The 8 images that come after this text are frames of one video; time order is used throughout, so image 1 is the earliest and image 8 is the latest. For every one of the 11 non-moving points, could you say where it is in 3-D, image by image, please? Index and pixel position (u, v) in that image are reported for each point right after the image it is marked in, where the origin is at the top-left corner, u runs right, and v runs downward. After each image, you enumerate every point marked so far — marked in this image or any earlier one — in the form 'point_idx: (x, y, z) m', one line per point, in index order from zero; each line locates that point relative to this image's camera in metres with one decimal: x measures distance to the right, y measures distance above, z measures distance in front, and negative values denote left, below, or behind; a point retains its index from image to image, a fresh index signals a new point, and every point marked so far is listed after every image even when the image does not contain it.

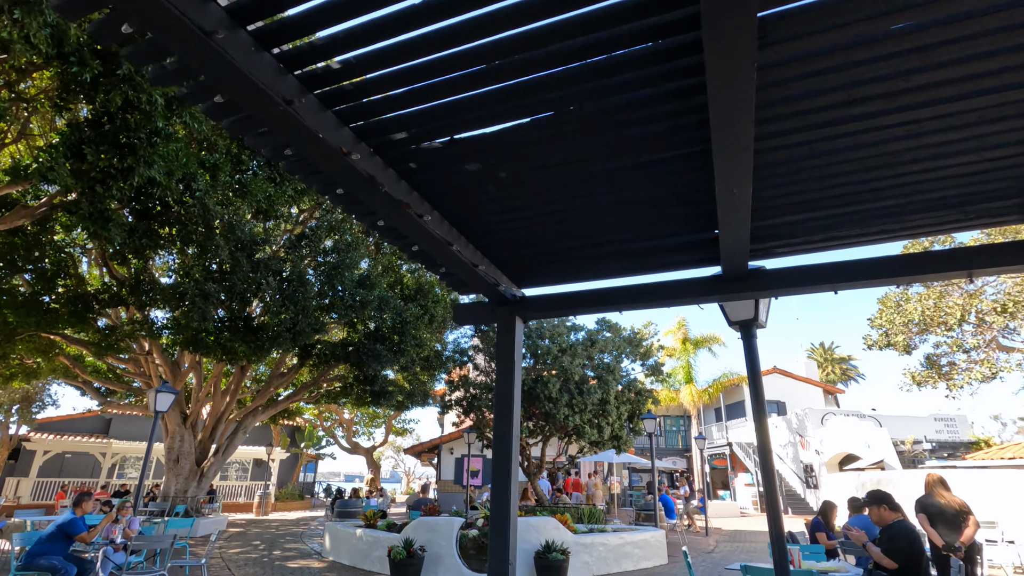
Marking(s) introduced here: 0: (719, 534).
0: (+6.4, -7.5, +16.2) m
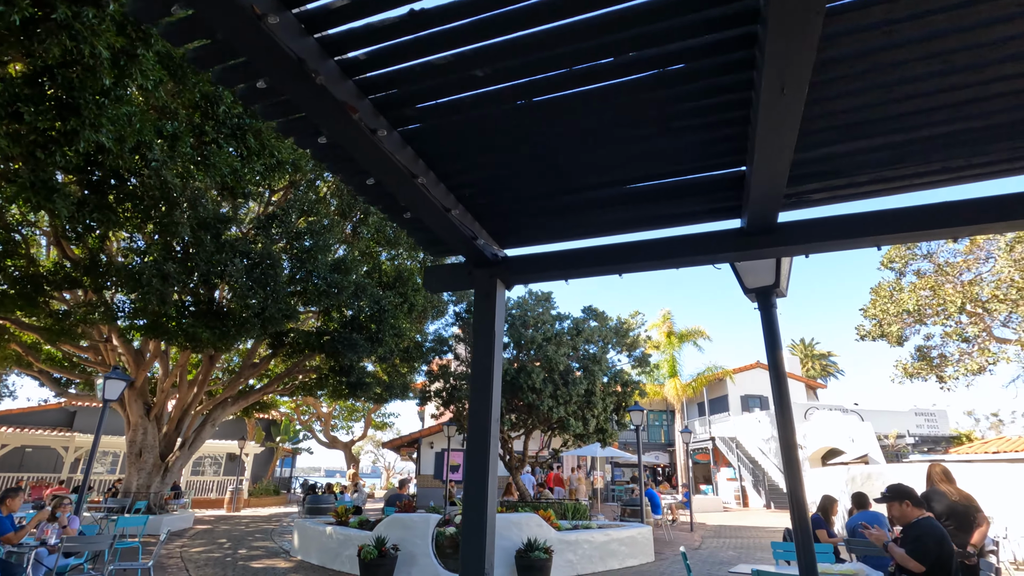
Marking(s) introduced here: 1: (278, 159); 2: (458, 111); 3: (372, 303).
0: (+5.8, -7.2, +15.9) m
1: (-5.0, +2.7, +11.3) m
2: (-0.3, +0.9, +2.6) m
3: (-4.0, -0.4, +15.1) m
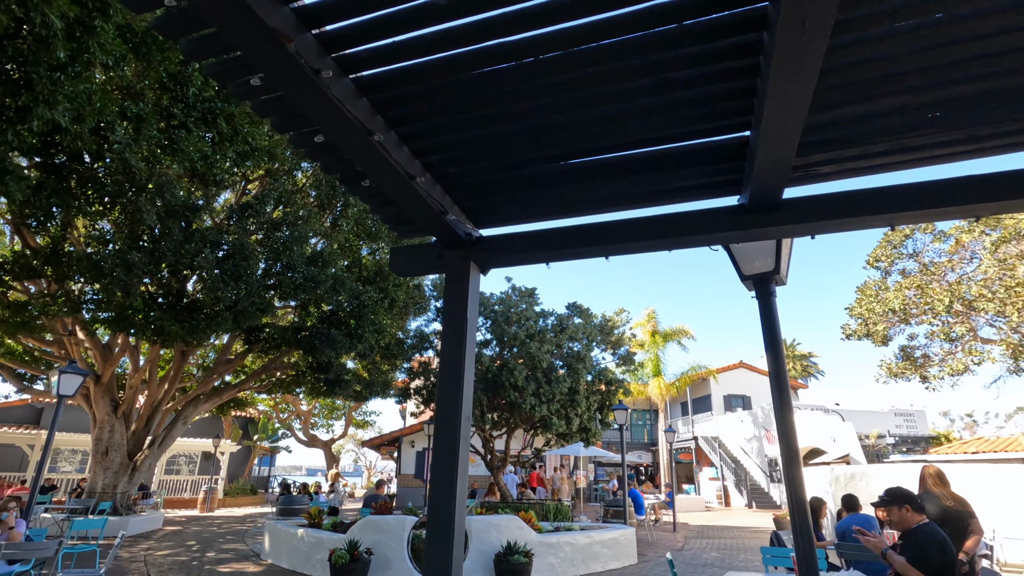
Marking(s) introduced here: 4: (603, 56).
0: (+5.2, -7.2, +15.8) m
1: (-5.3, +2.9, +10.8) m
2: (-0.4, +1.0, +2.3) m
3: (-4.4, -0.3, +14.6) m
4: (+0.4, +1.0, +2.2) m
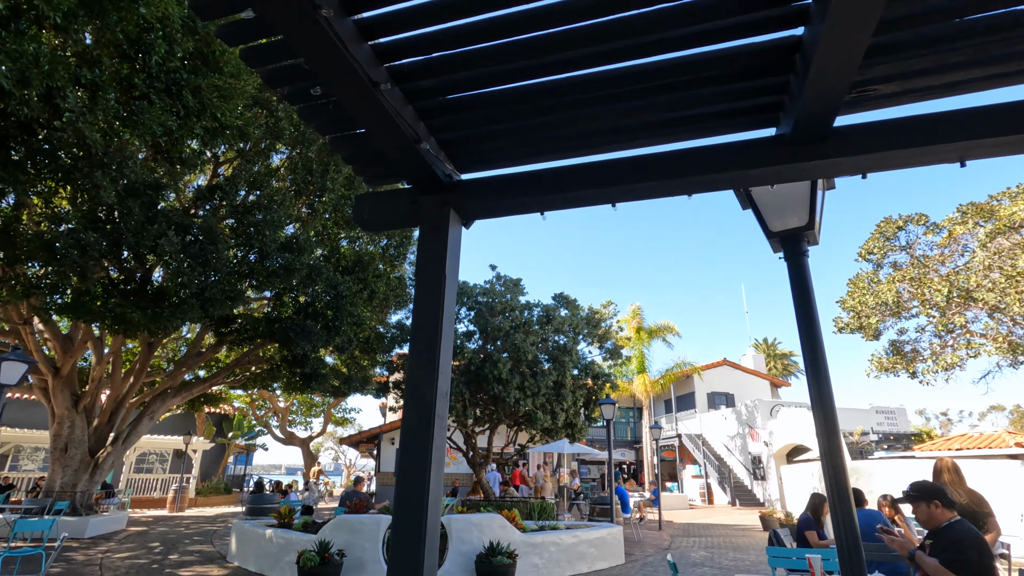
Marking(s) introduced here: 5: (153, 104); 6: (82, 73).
0: (+4.7, -7.0, +15.4) m
1: (-5.6, +3.2, +10.2) m
2: (-0.4, +1.2, +1.8) m
3: (-4.9, 0.0, +14.0) m
4: (+0.4, +1.2, +1.7) m
5: (-6.1, +3.1, +9.0) m
6: (-6.5, +3.3, +8.0) m
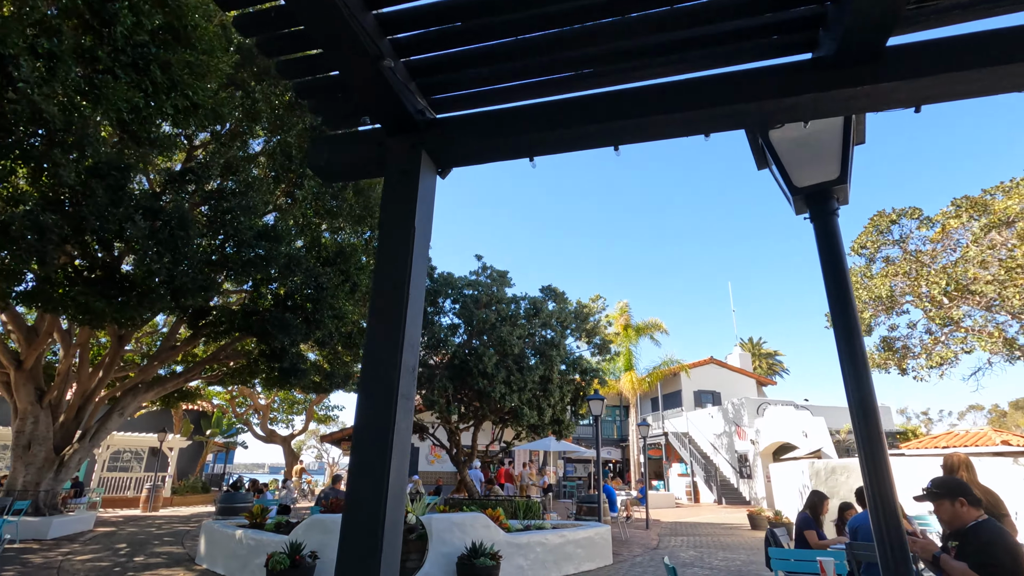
0: (+4.3, -6.9, +15.2) m
1: (-5.8, +3.4, +9.6) m
2: (-0.4, +1.3, +1.4) m
3: (-5.2, +0.2, +13.5) m
4: (+0.3, +1.3, +1.4) m
5: (-6.3, +3.3, +8.5) m
6: (-6.7, +3.5, +7.5) m
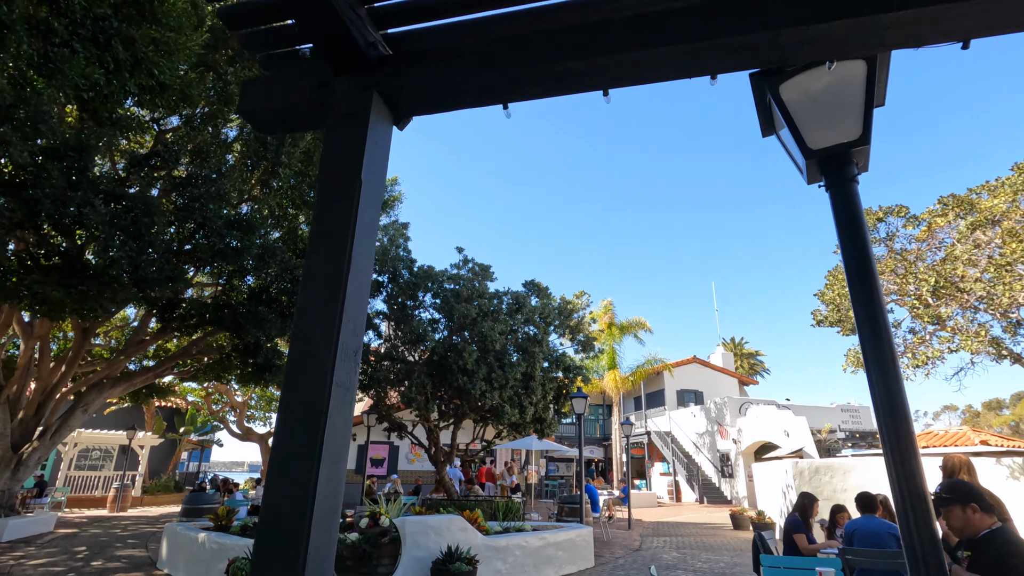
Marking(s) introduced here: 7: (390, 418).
0: (+3.7, -6.8, +15.0) m
1: (-6.1, +3.6, +9.1) m
2: (-0.5, +1.4, +1.1) m
3: (-5.6, +0.4, +13.1) m
4: (+0.2, +1.4, +1.0) m
5: (-6.5, +3.5, +8.0) m
6: (-6.9, +3.7, +7.0) m
7: (-3.0, -3.2, +12.9) m
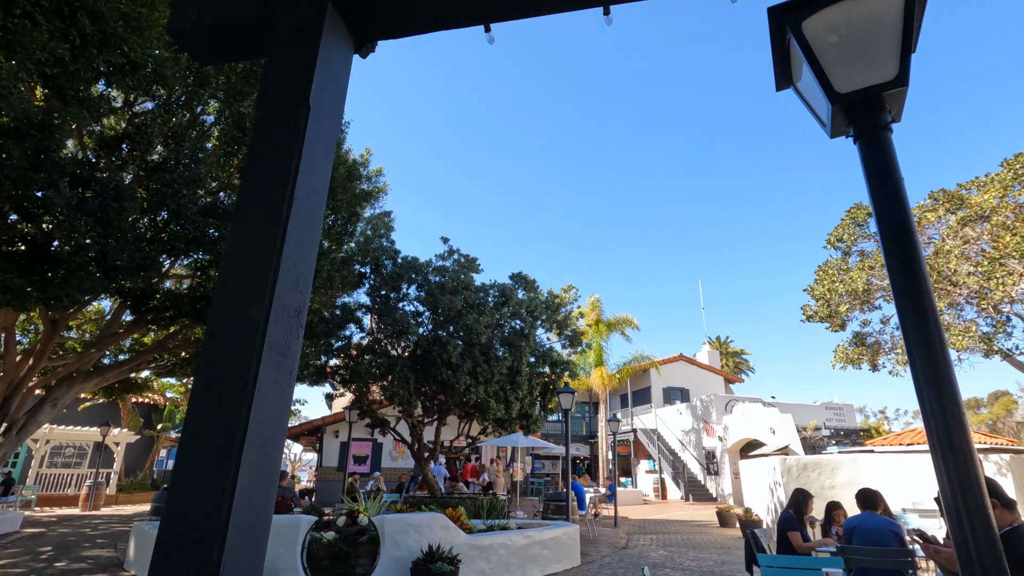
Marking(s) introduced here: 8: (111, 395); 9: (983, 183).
0: (+3.3, -6.6, +14.8) m
1: (-6.3, +3.8, +8.7) m
2: (-0.5, +1.6, +0.8) m
3: (-5.9, +0.6, +12.6) m
4: (+0.2, +1.5, +0.8) m
5: (-6.7, +3.7, +7.5) m
6: (-7.0, +3.9, +6.5) m
7: (-3.3, -3.0, +12.6) m
8: (-15.0, -4.0, +19.8) m
9: (+9.3, +2.1, +10.4) m
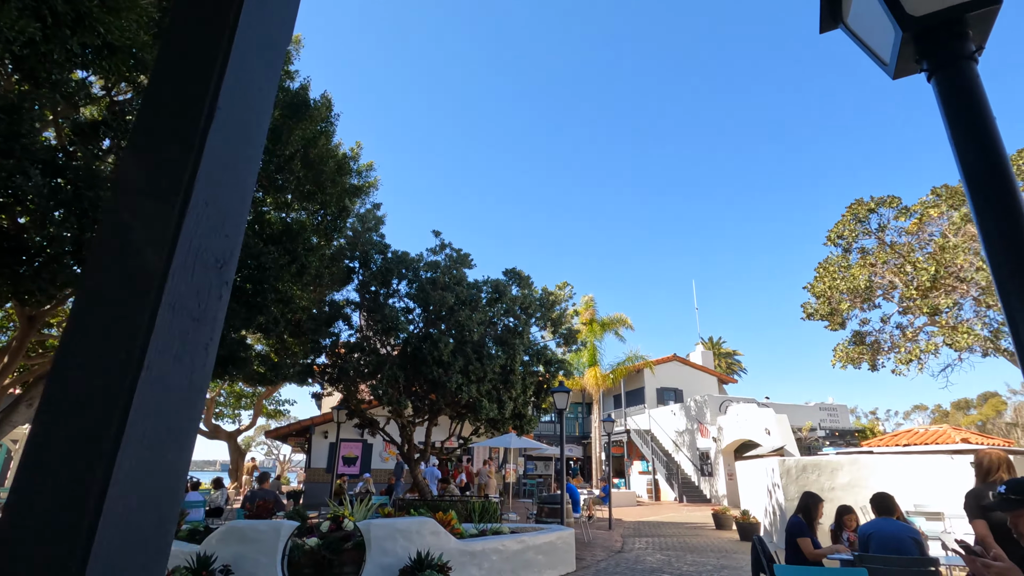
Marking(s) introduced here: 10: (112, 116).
0: (+3.1, -6.6, +14.6) m
1: (-6.4, +3.9, +8.3) m
2: (-0.5, +1.7, +0.5) m
3: (-6.1, +0.7, +12.2) m
4: (+0.2, +1.6, +0.5) m
5: (-6.8, +3.8, +7.1) m
6: (-7.1, +4.0, +6.1) m
7: (-3.5, -2.9, +12.2) m
8: (-15.2, -3.9, +19.3) m
9: (+9.1, +2.1, +10.3) m
10: (-7.2, +3.1, +9.6) m
